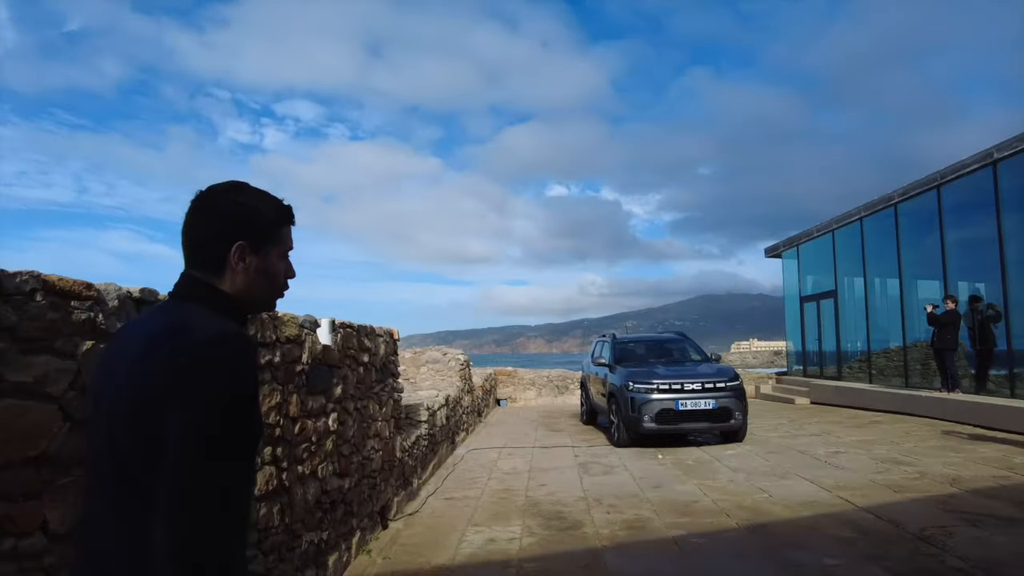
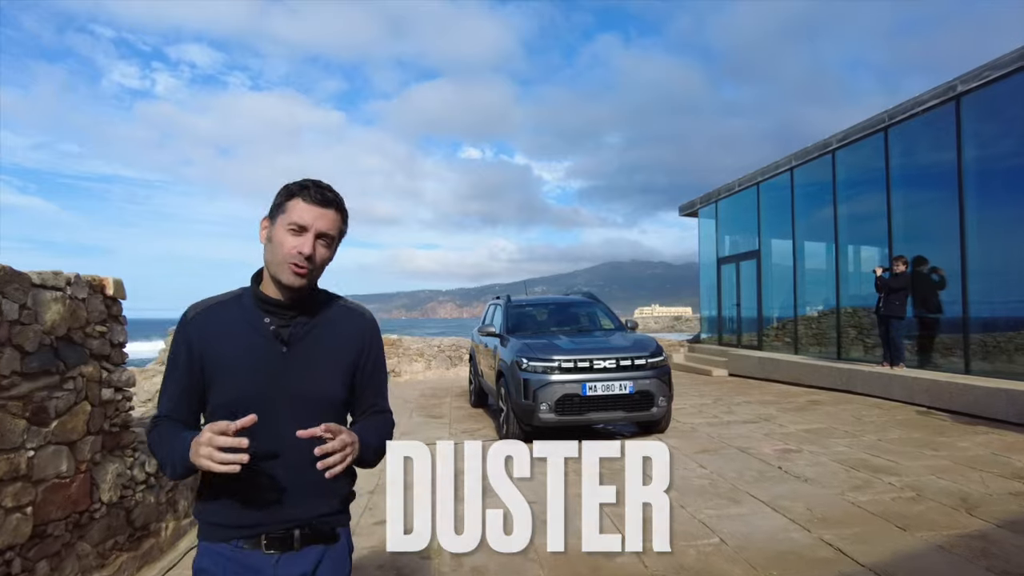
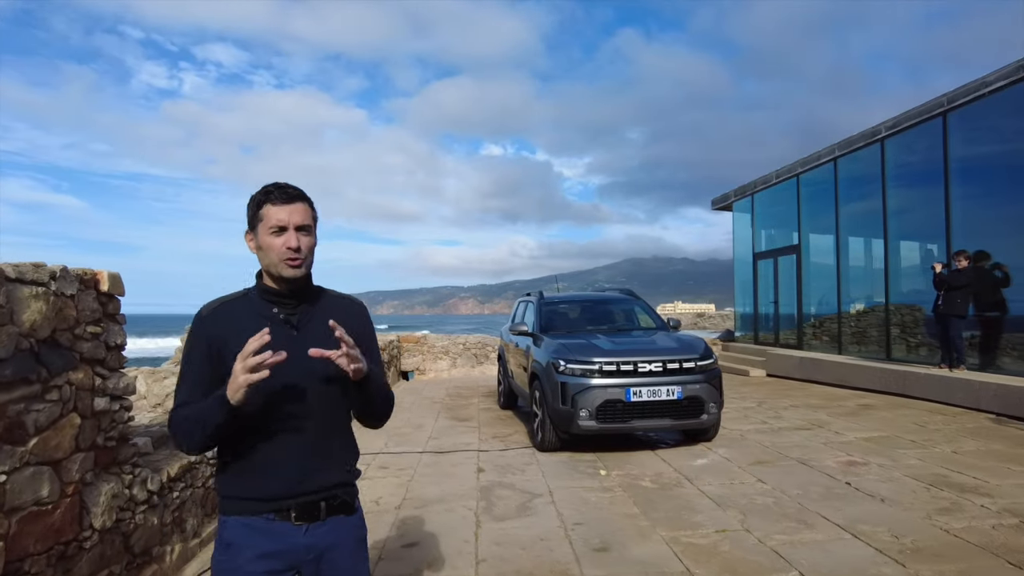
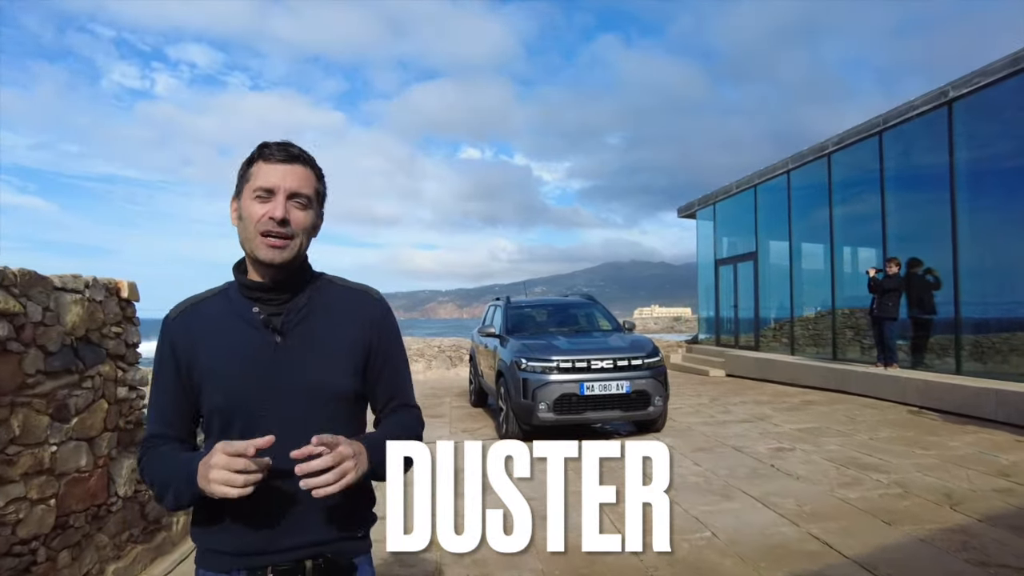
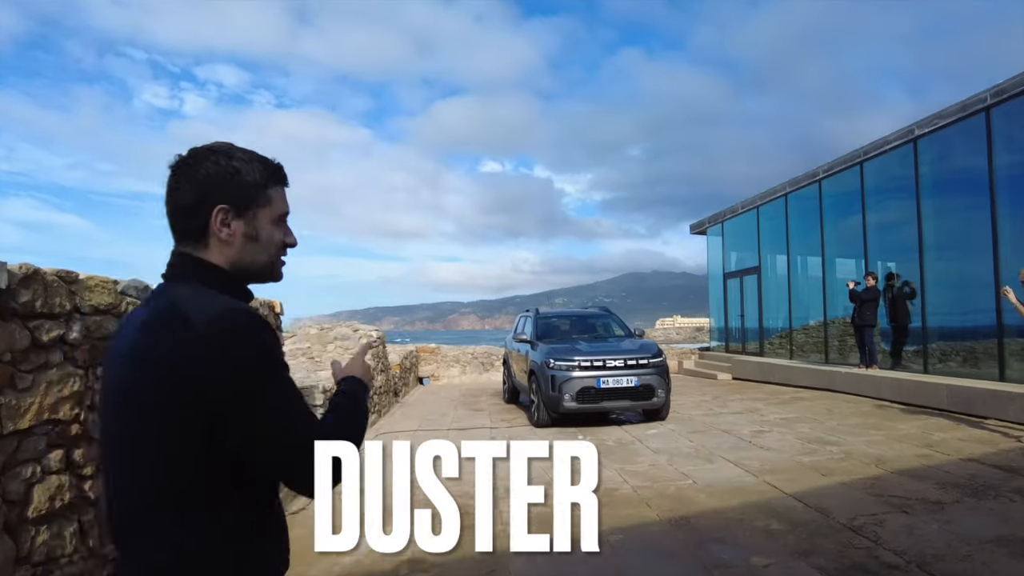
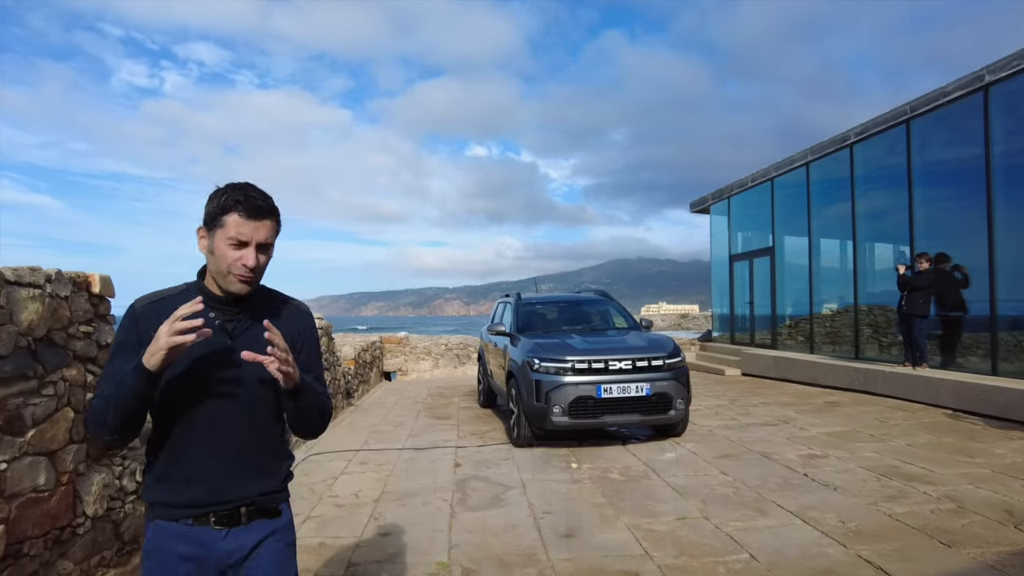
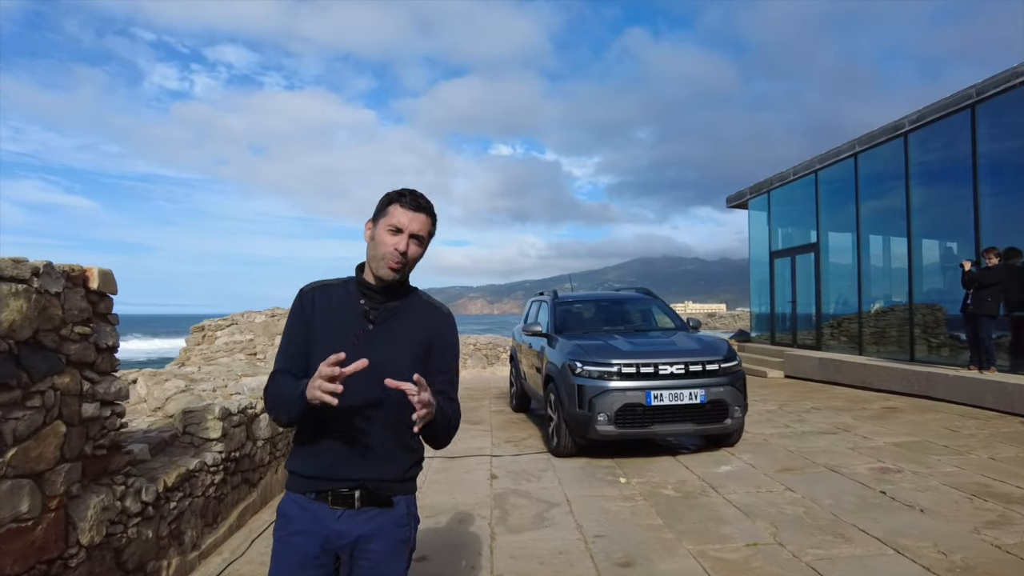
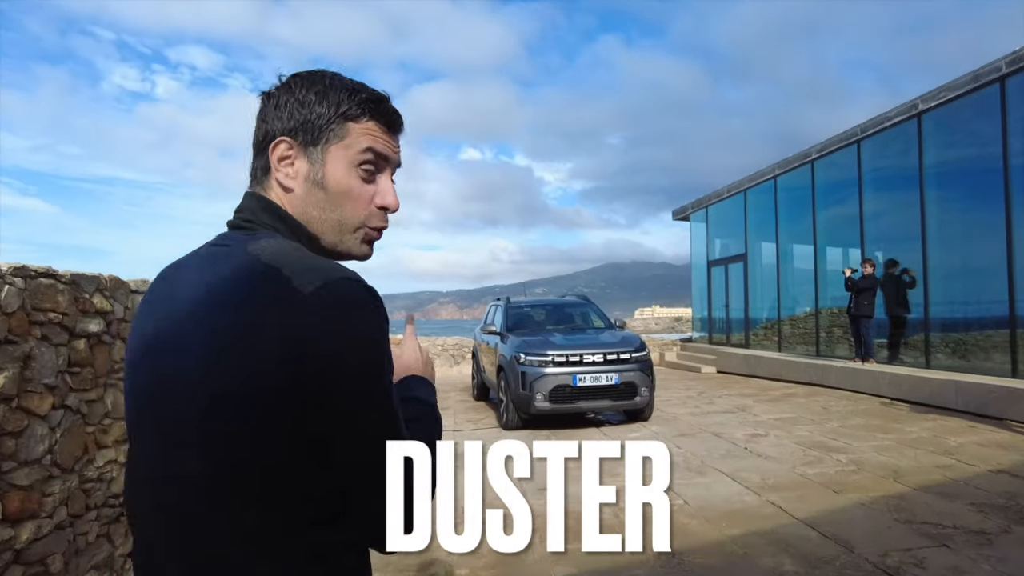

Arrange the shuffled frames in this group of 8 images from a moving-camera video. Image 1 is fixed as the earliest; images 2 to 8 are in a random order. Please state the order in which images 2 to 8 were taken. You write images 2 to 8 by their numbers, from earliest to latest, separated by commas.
5, 8, 4, 2, 6, 3, 7
